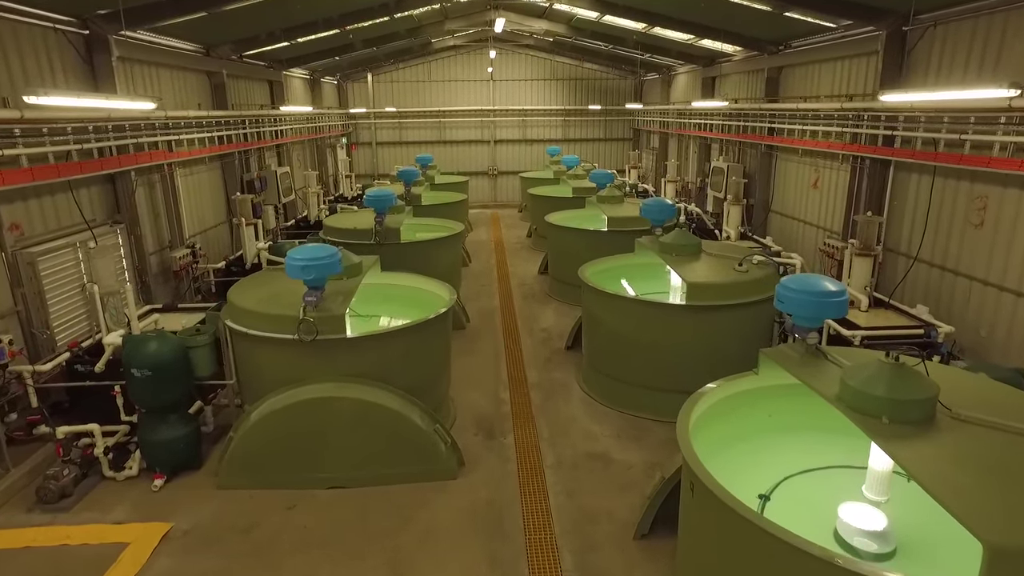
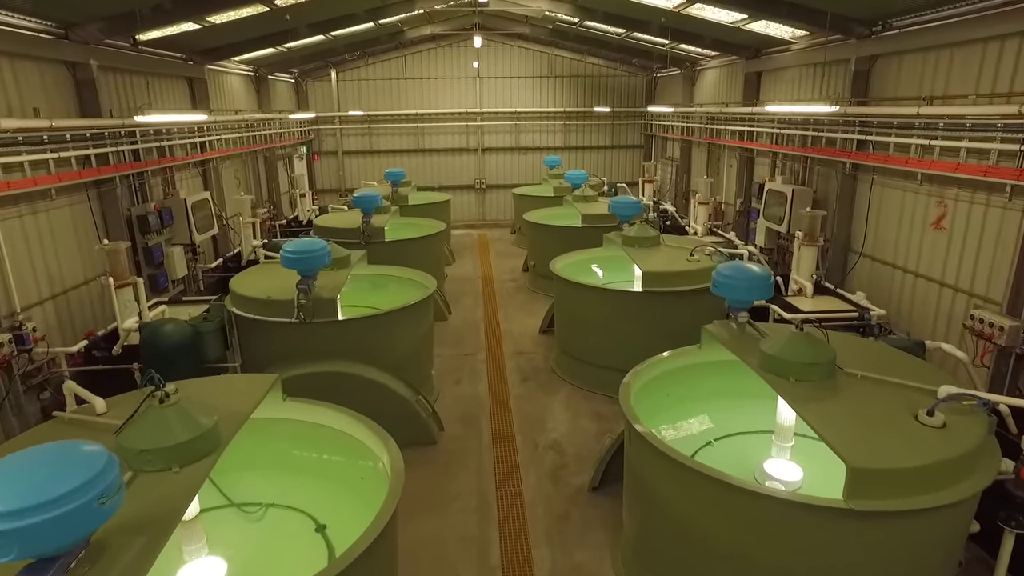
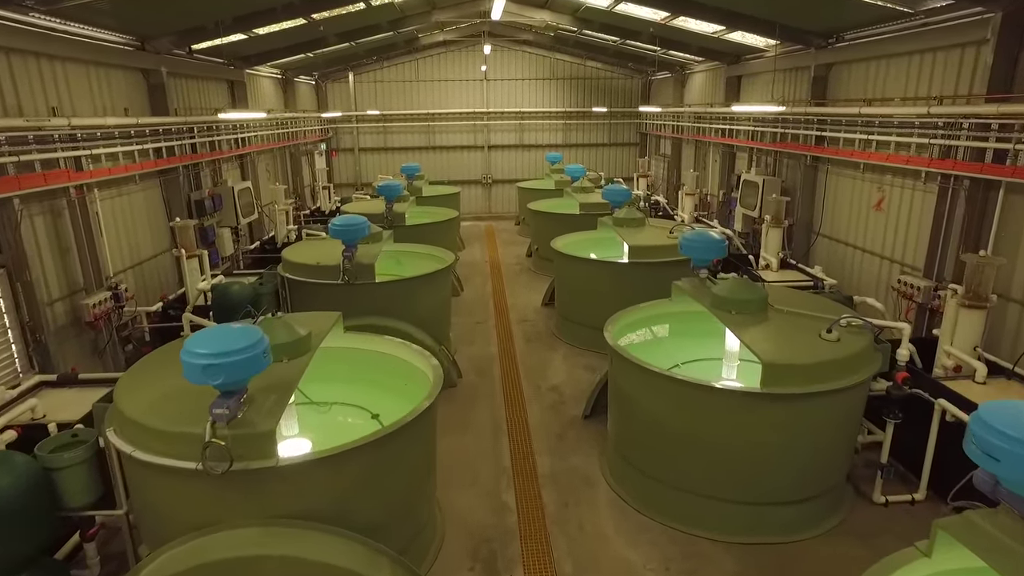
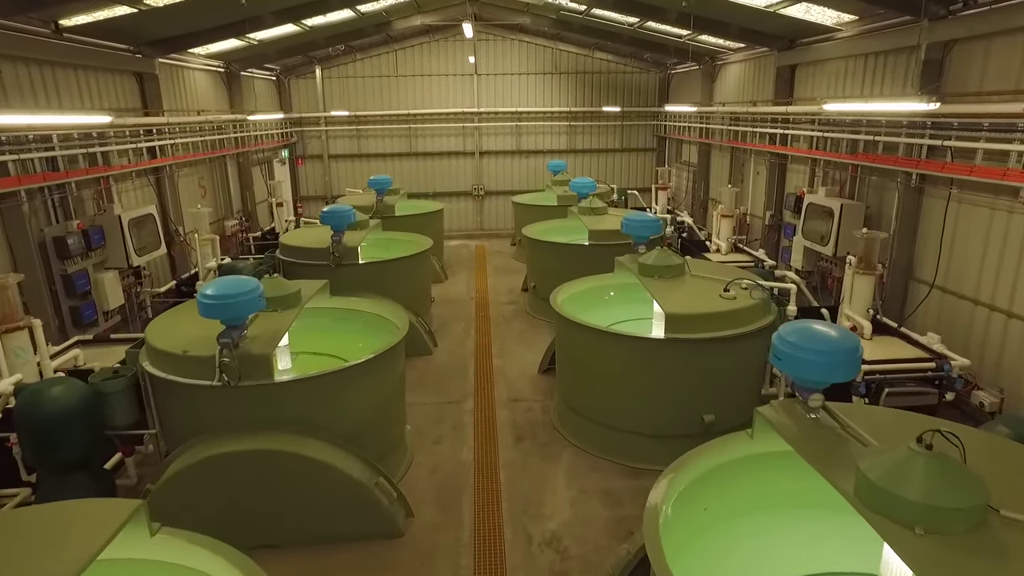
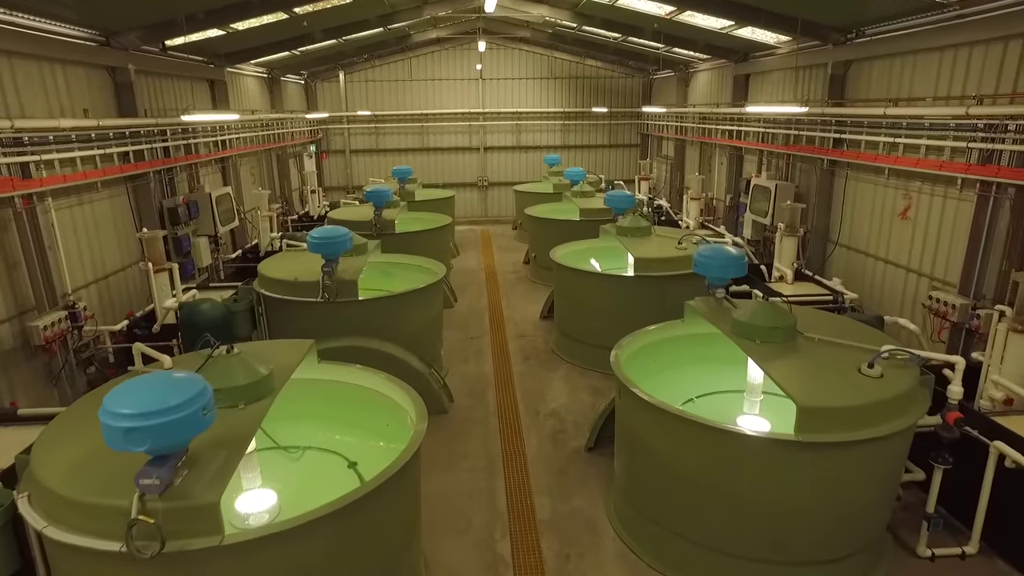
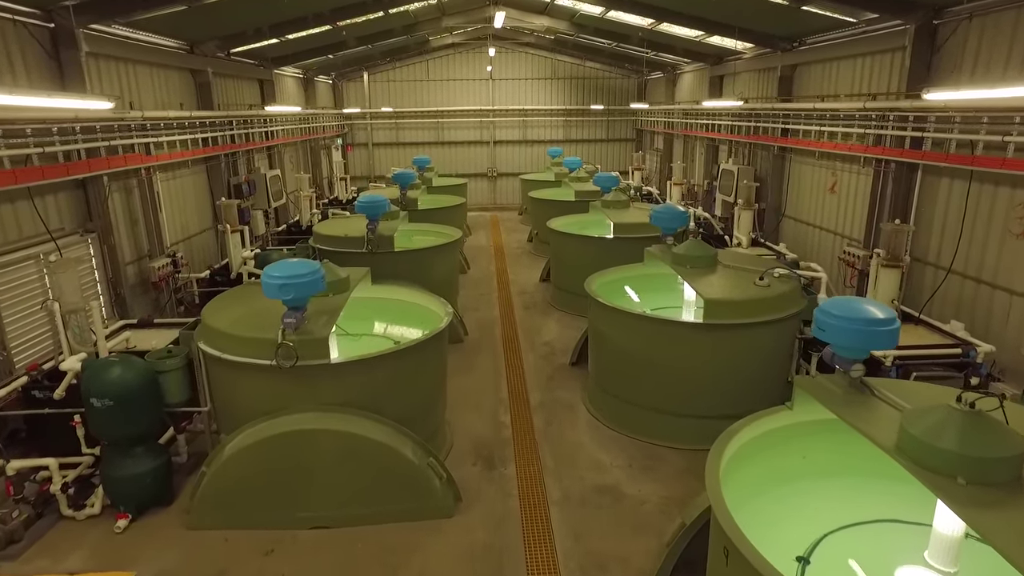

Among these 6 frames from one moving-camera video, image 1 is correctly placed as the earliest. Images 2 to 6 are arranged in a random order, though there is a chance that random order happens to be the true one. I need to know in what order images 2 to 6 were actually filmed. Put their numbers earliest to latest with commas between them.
6, 3, 5, 2, 4
